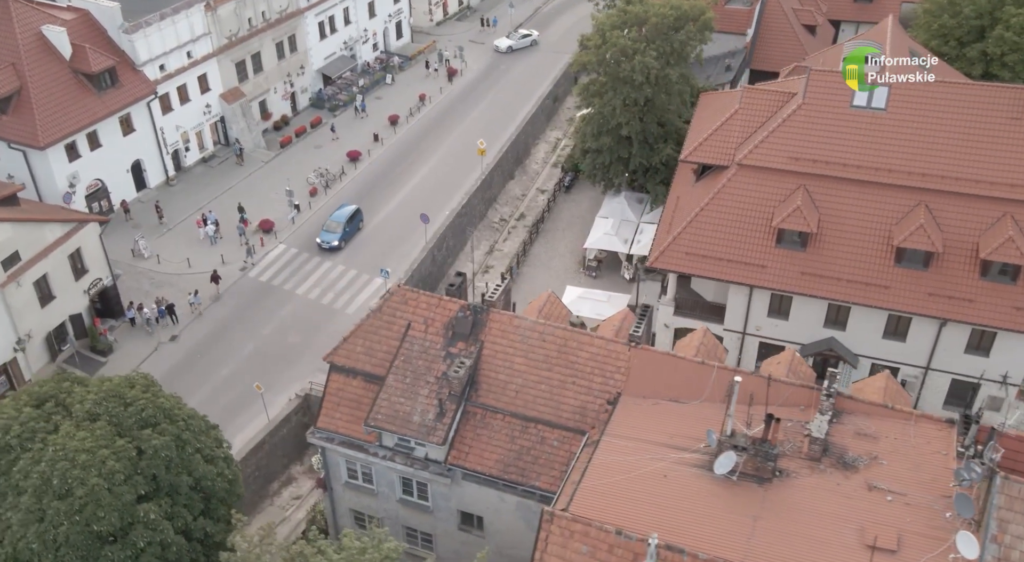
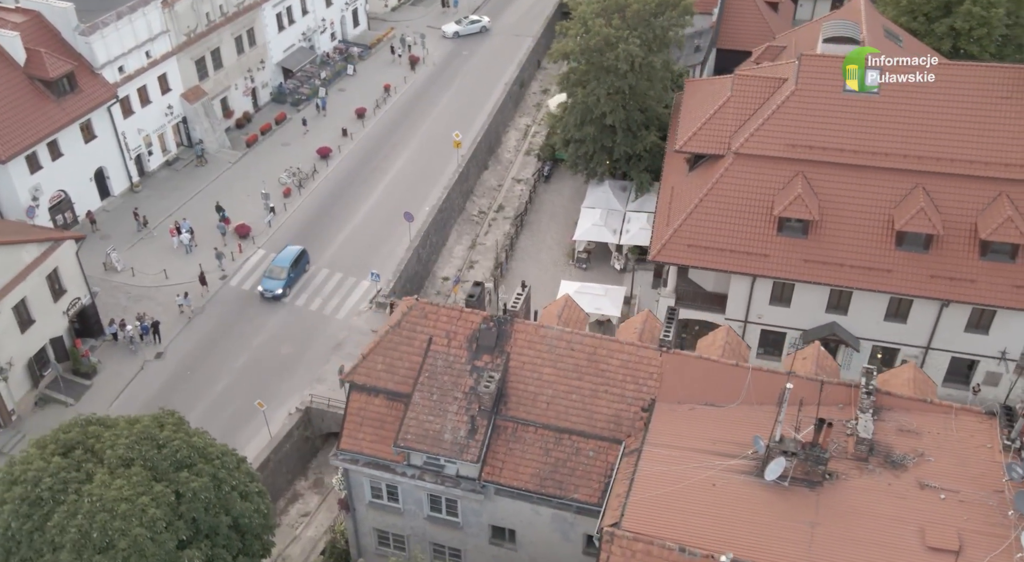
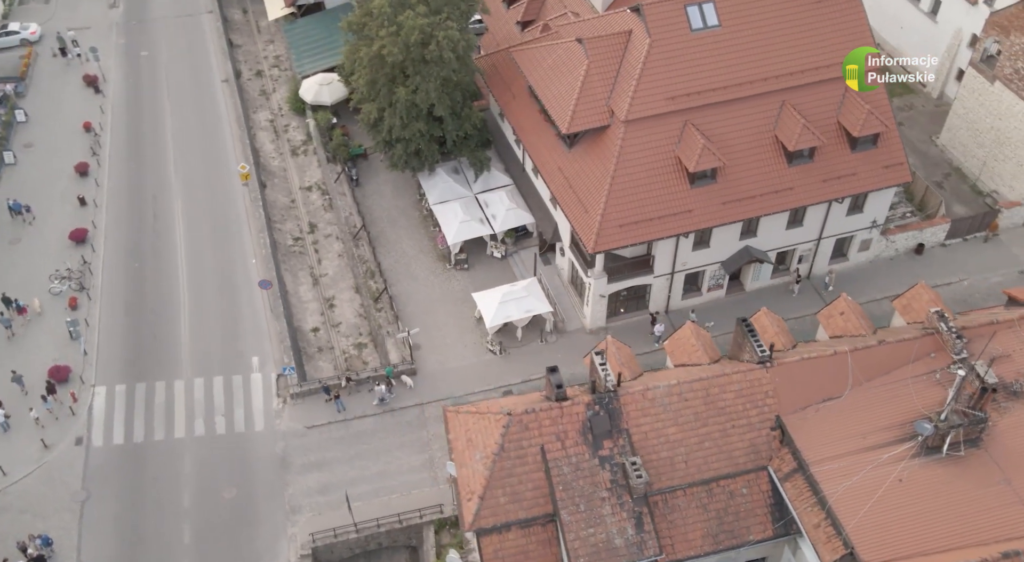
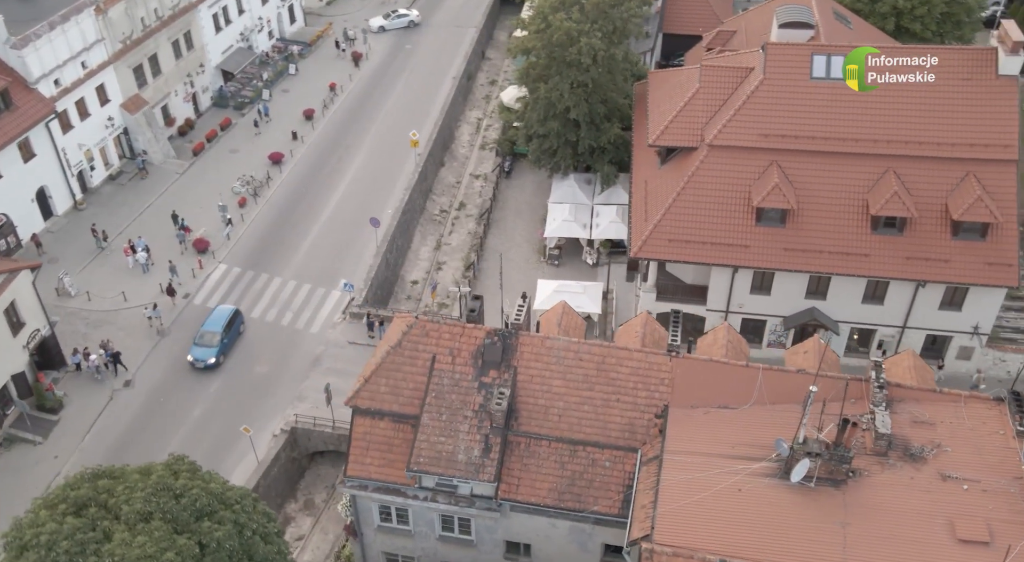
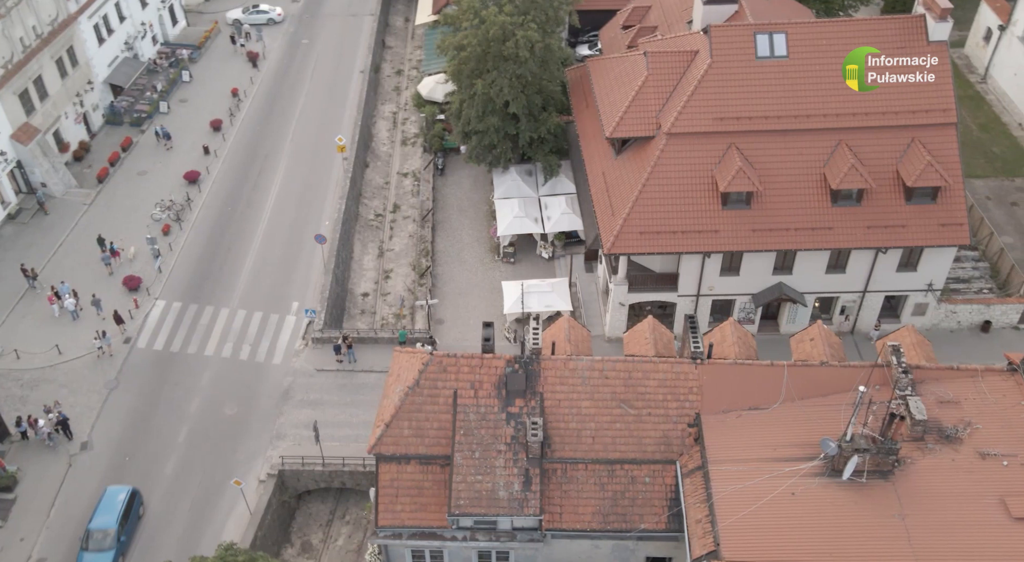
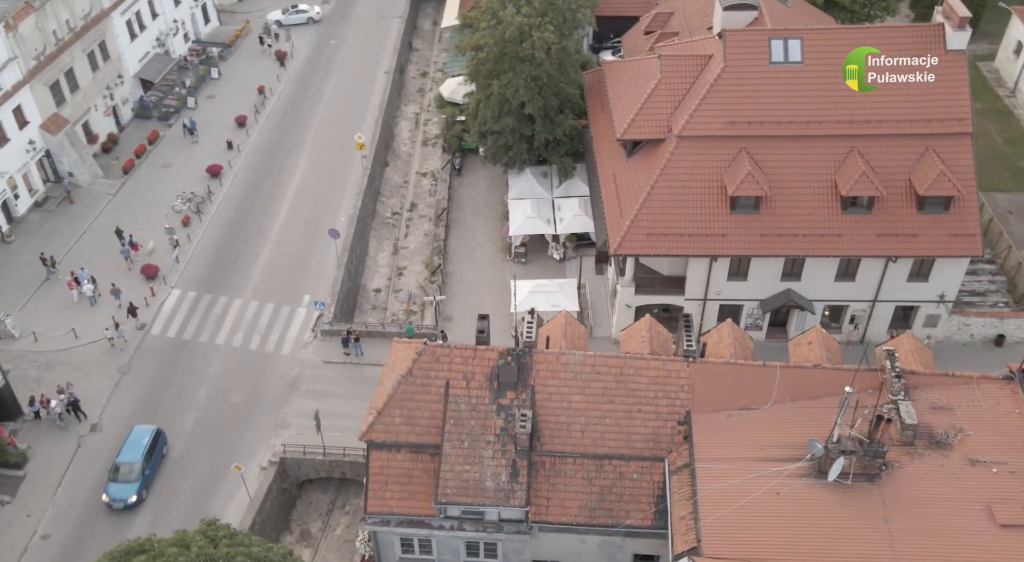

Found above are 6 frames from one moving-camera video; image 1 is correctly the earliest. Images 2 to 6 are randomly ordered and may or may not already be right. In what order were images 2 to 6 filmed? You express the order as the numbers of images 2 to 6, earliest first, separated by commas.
2, 4, 6, 5, 3
